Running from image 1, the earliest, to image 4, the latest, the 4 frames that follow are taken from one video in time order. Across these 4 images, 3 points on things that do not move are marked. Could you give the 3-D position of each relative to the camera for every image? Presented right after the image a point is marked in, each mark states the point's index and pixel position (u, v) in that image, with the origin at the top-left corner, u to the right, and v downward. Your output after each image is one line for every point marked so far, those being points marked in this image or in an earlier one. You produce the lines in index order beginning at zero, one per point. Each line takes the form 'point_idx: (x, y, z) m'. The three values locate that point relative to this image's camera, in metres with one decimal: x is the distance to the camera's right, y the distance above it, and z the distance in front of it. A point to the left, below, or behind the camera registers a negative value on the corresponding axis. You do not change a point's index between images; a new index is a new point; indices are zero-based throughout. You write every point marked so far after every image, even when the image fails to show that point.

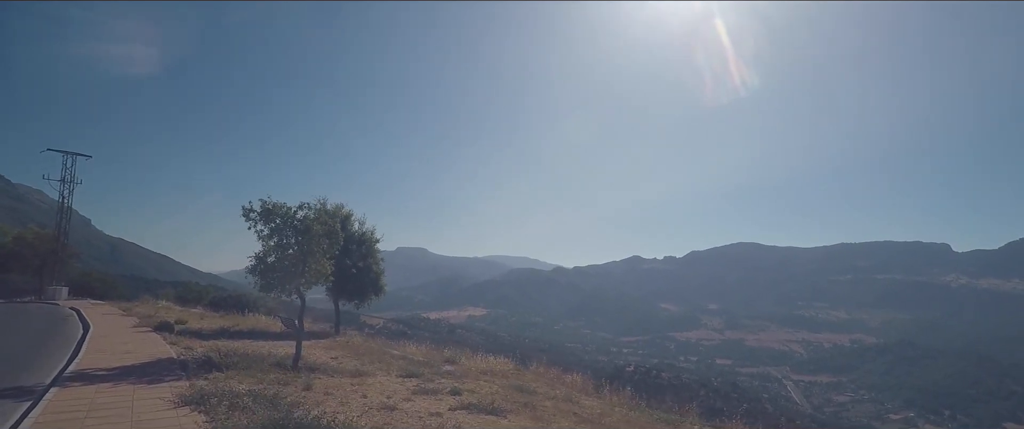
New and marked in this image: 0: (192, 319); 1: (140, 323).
0: (-9.1, -3.1, +17.4) m
1: (-9.2, -2.8, +15.2) m
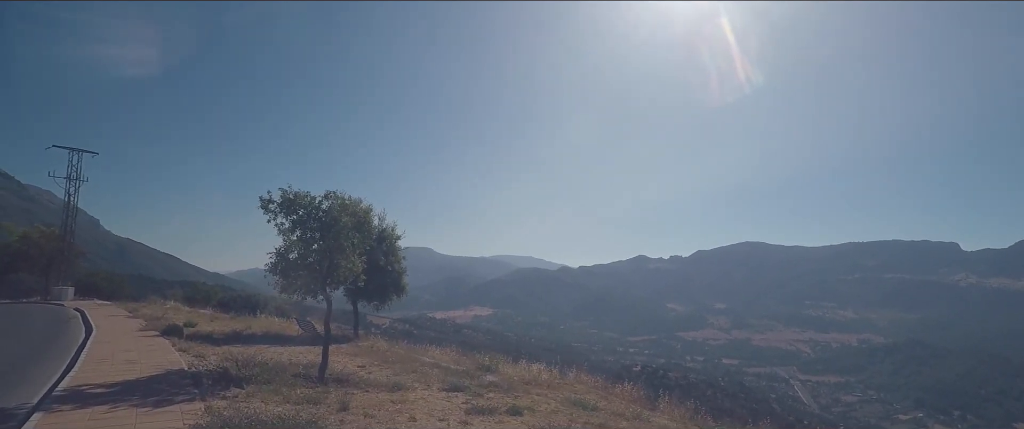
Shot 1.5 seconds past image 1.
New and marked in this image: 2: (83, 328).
0: (-8.6, -3.0, +17.0) m
1: (-8.8, -2.8, +14.7) m
2: (-10.5, -2.8, +14.8) m
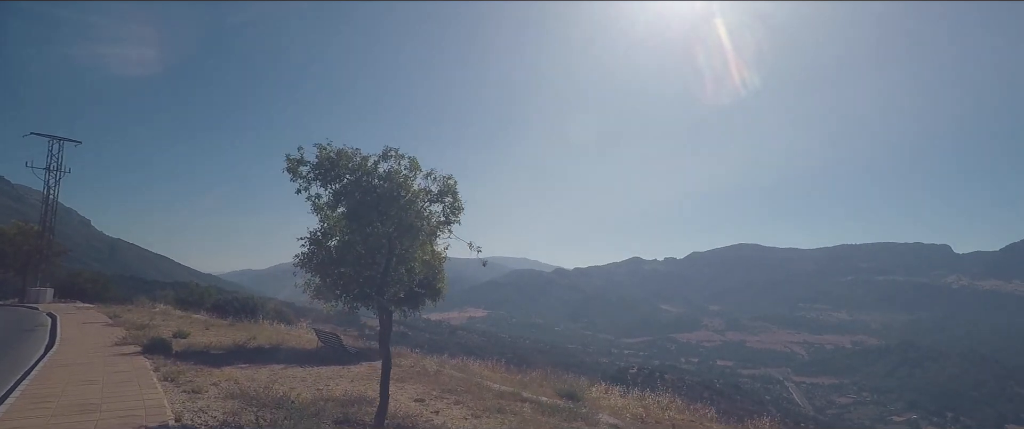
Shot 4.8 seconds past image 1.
0: (-8.1, -2.9, +15.6) m
1: (-8.2, -2.6, +13.3) m
2: (-10.0, -2.7, +13.4) m
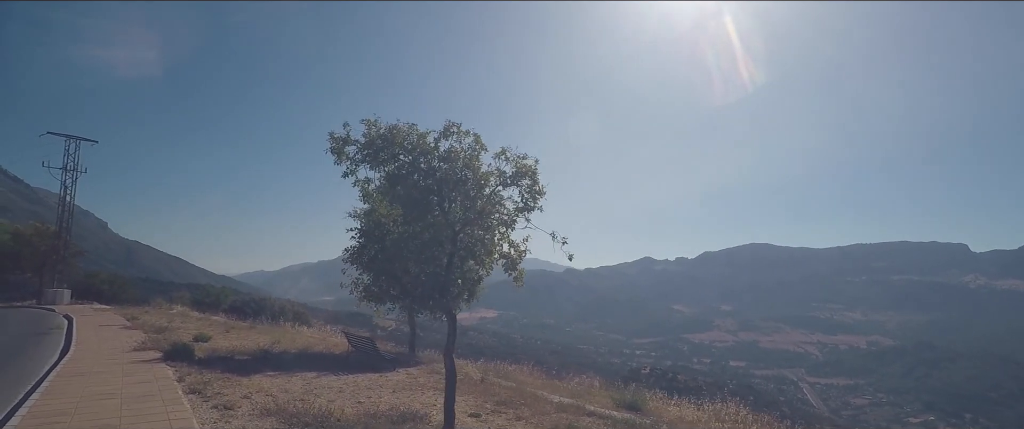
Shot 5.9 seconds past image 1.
0: (-7.5, -2.9, +15.3) m
1: (-7.7, -2.6, +13.1) m
2: (-9.5, -2.7, +13.2) m
